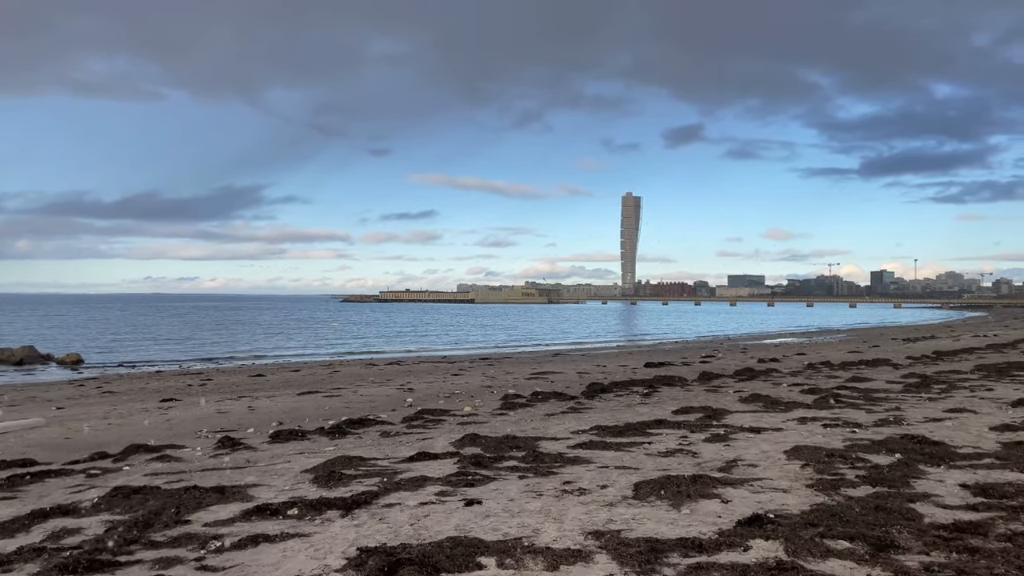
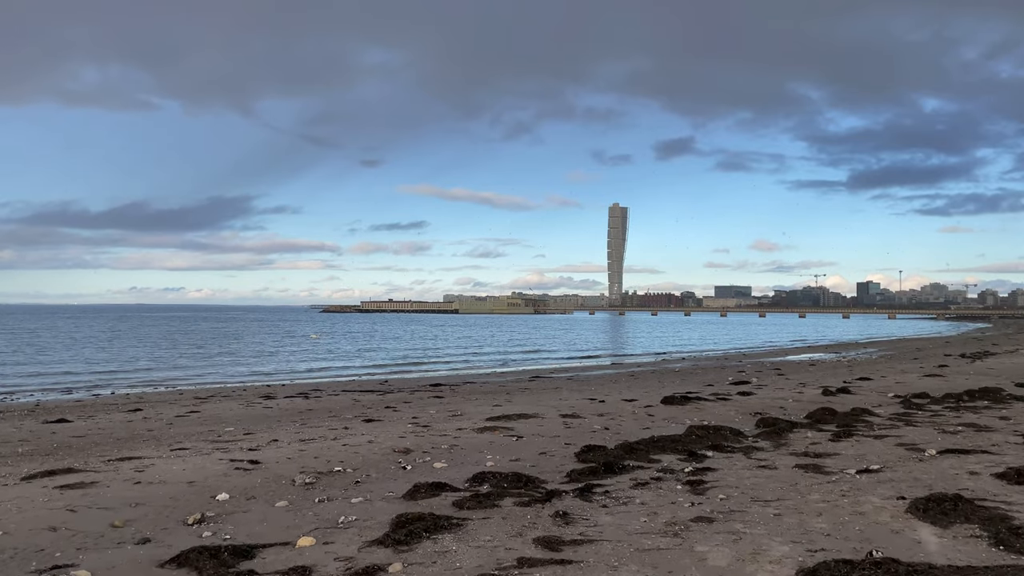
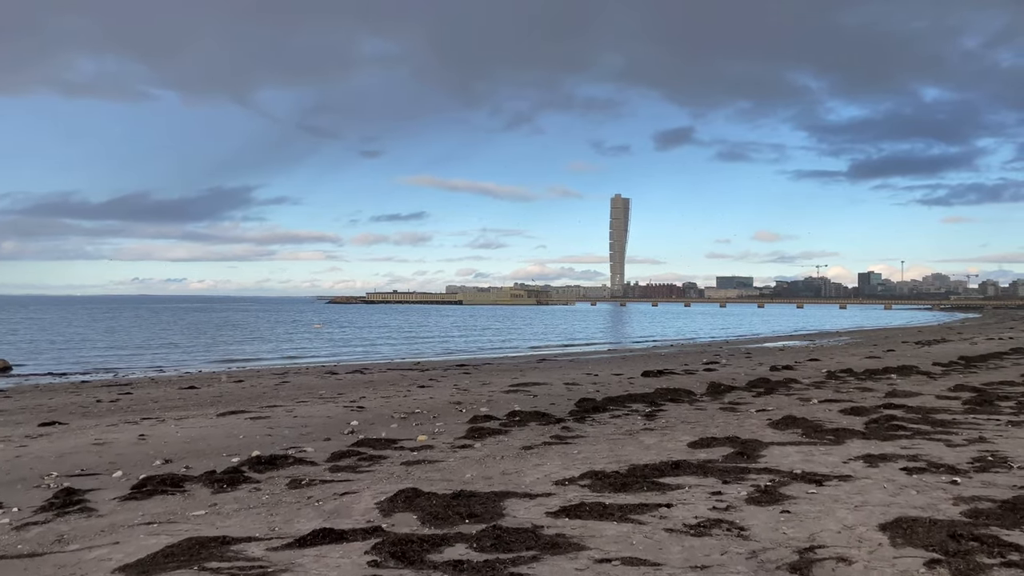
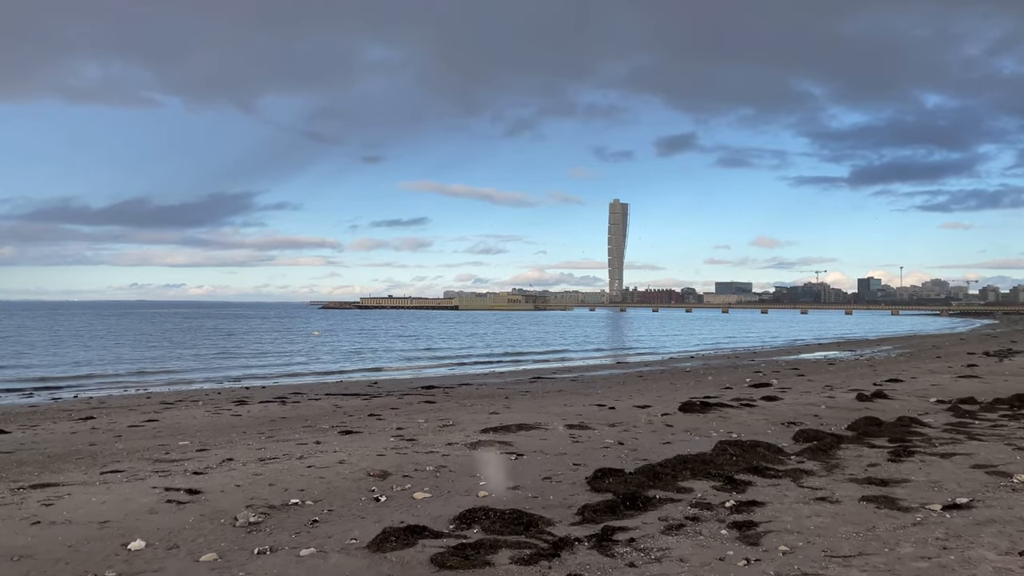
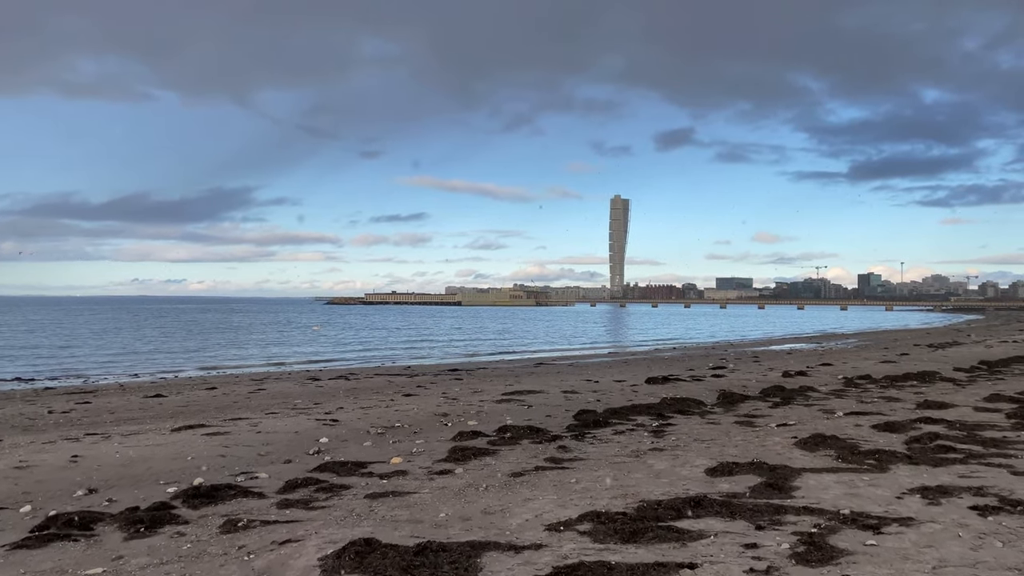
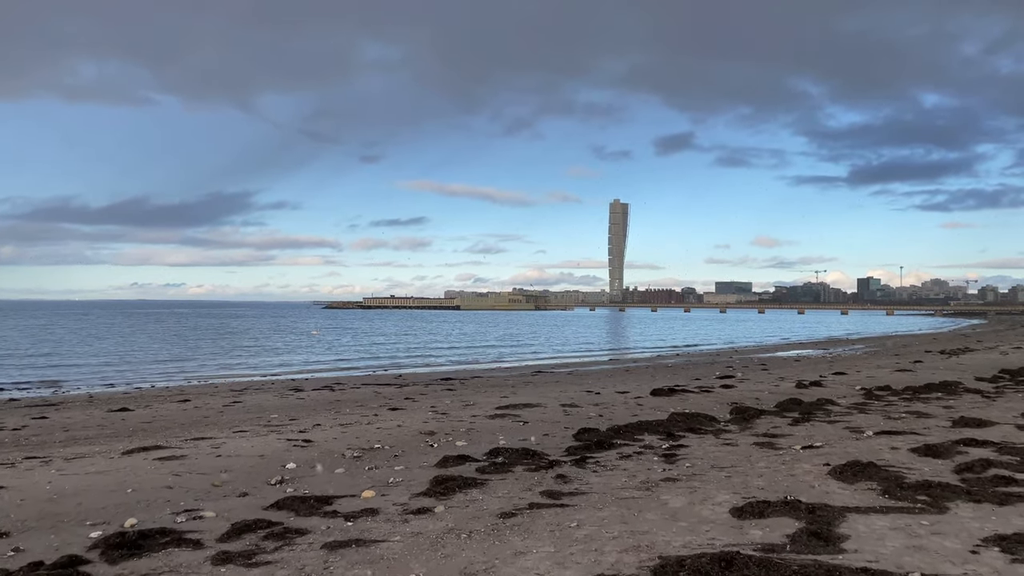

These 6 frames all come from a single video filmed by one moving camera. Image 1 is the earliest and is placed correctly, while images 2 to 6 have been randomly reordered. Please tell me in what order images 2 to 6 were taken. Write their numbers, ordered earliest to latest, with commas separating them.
3, 5, 6, 2, 4
